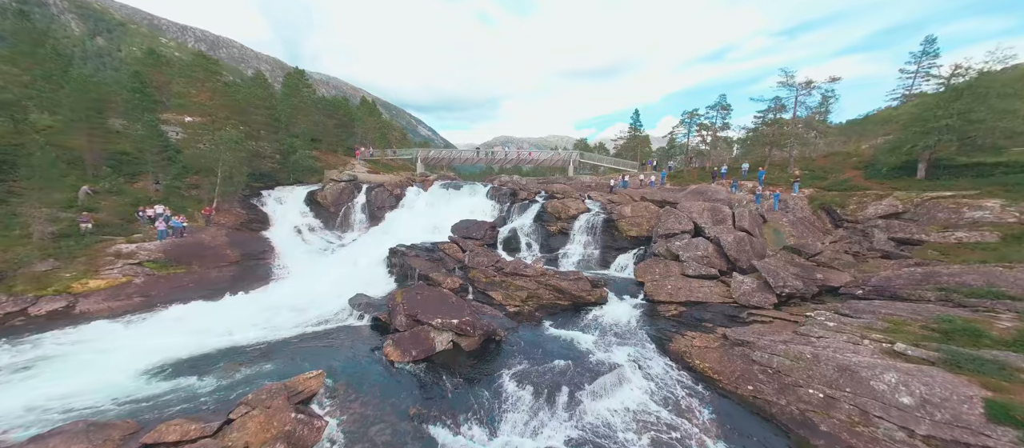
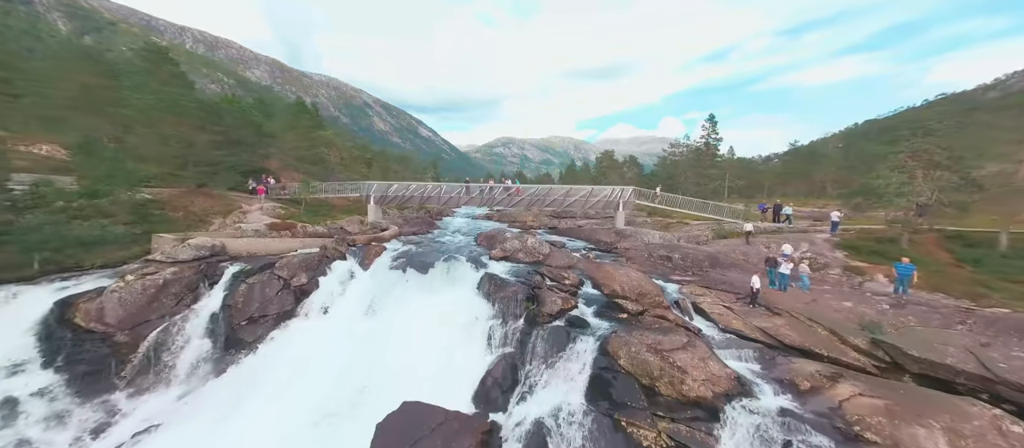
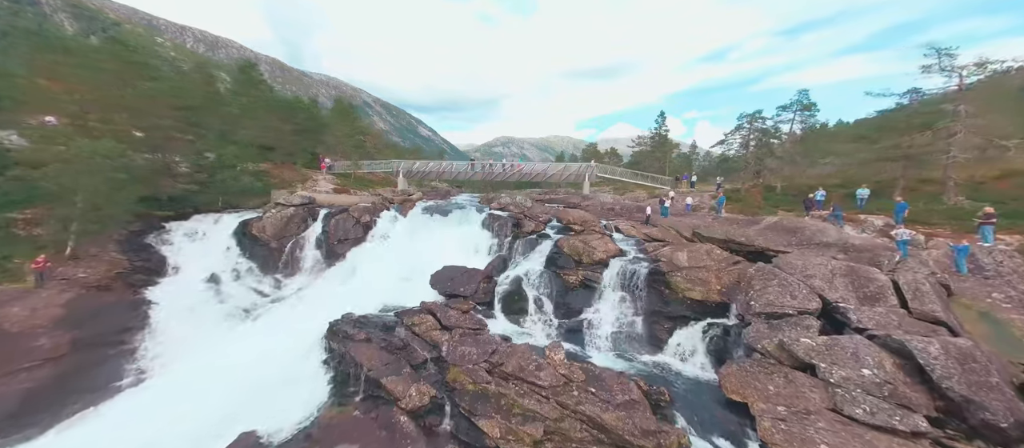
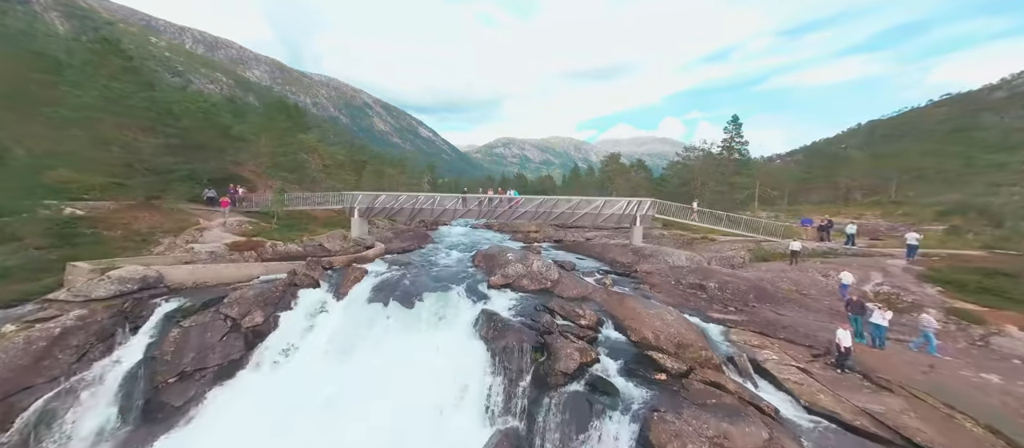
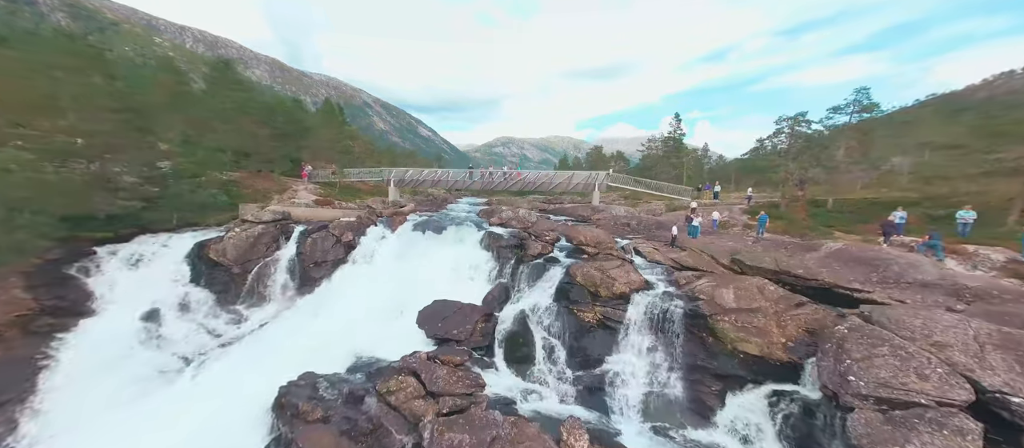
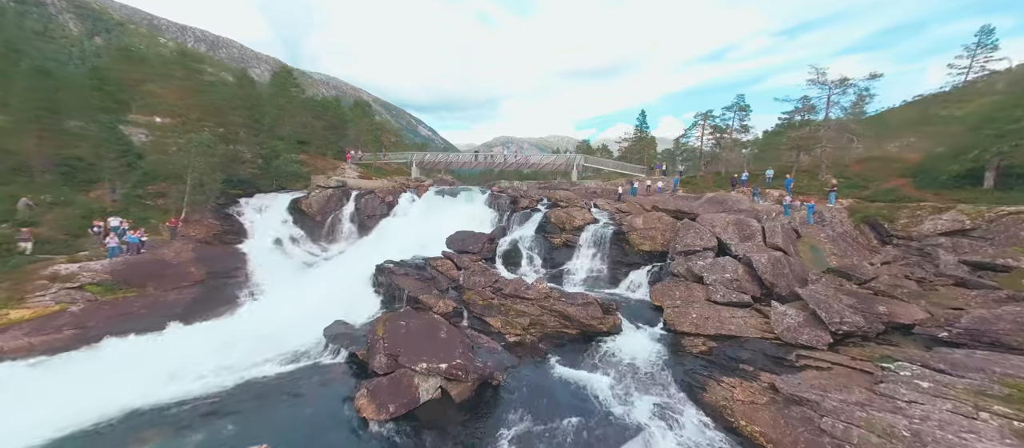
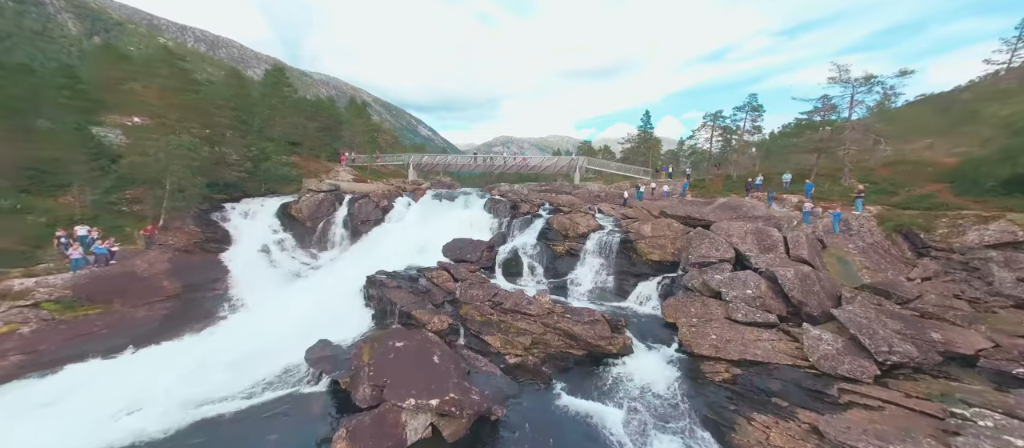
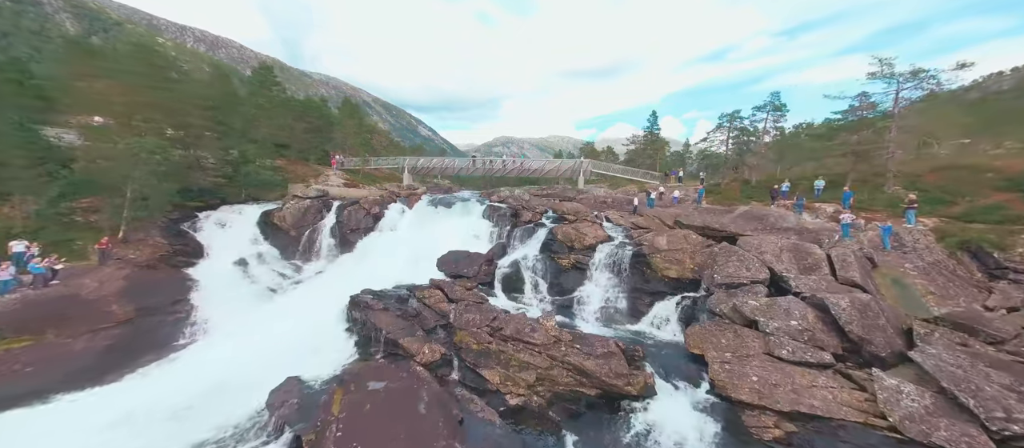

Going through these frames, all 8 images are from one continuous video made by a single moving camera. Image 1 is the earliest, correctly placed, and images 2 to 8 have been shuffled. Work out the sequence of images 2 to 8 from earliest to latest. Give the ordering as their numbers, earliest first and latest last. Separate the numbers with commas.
6, 7, 8, 3, 5, 2, 4
